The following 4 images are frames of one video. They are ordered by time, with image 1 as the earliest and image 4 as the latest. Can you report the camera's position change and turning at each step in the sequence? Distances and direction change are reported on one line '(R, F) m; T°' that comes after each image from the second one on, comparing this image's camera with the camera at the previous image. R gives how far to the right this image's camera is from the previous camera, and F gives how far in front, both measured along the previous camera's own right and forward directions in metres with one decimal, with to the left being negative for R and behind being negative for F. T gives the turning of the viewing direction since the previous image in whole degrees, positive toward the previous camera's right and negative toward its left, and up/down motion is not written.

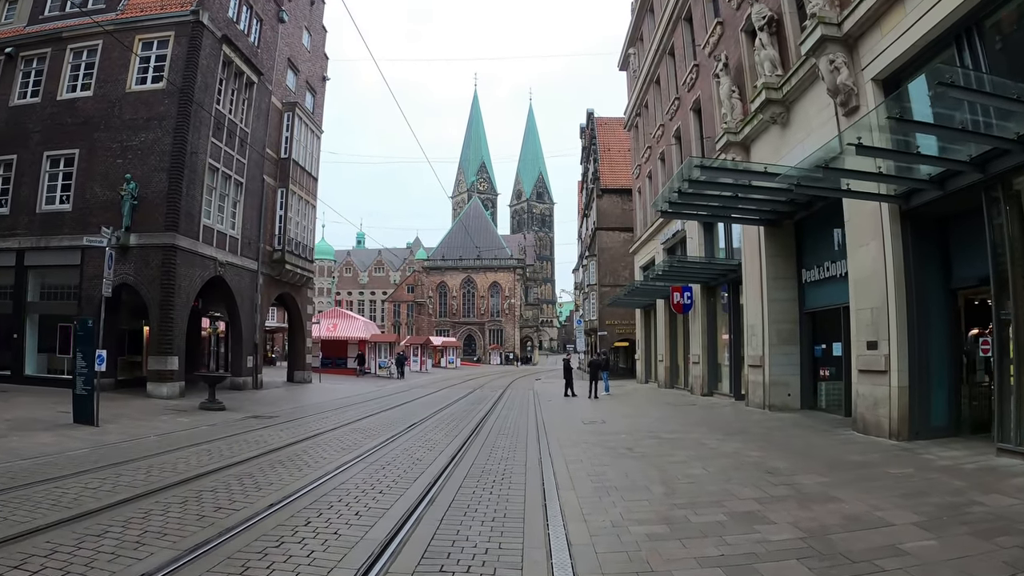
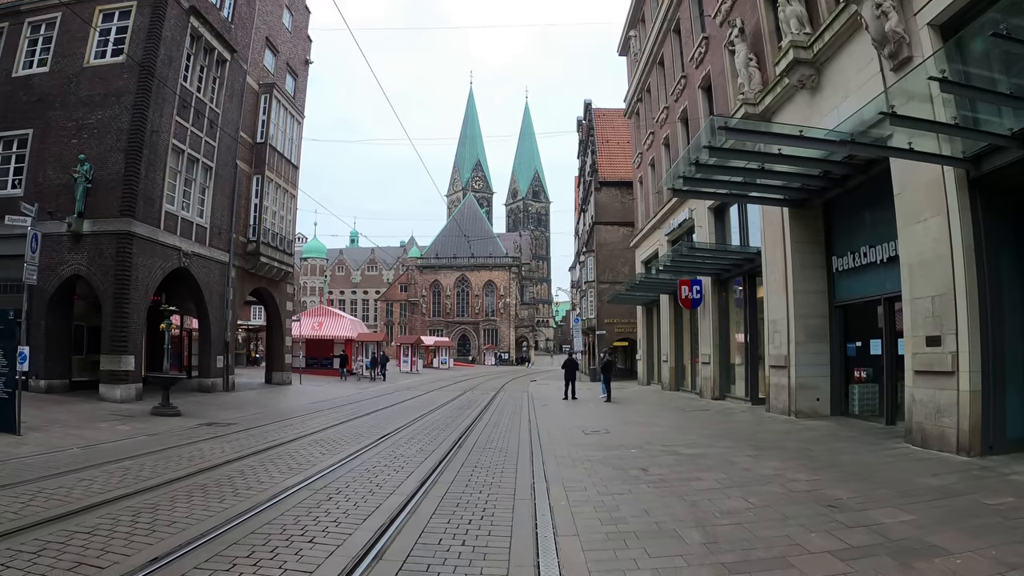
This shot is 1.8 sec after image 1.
(+0.1, +1.7) m; 0°
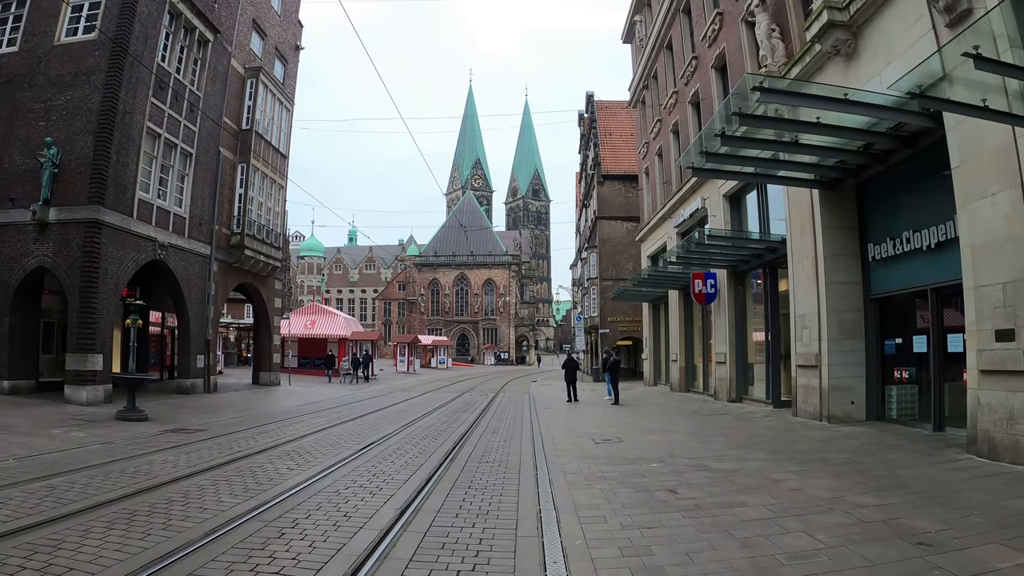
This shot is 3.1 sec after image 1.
(0.0, +1.3) m; 0°
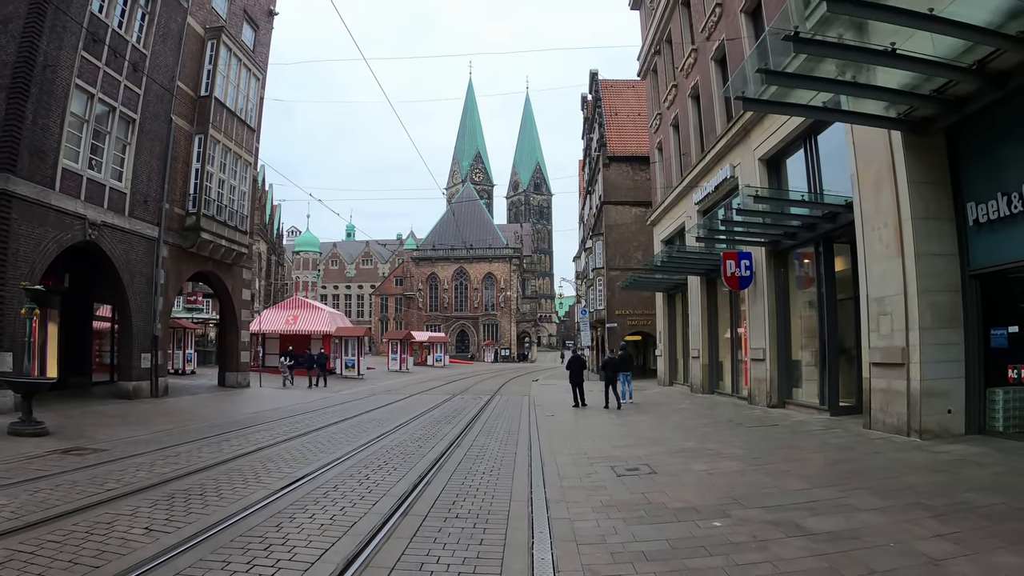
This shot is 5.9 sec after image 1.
(+0.2, +2.6) m; 0°
